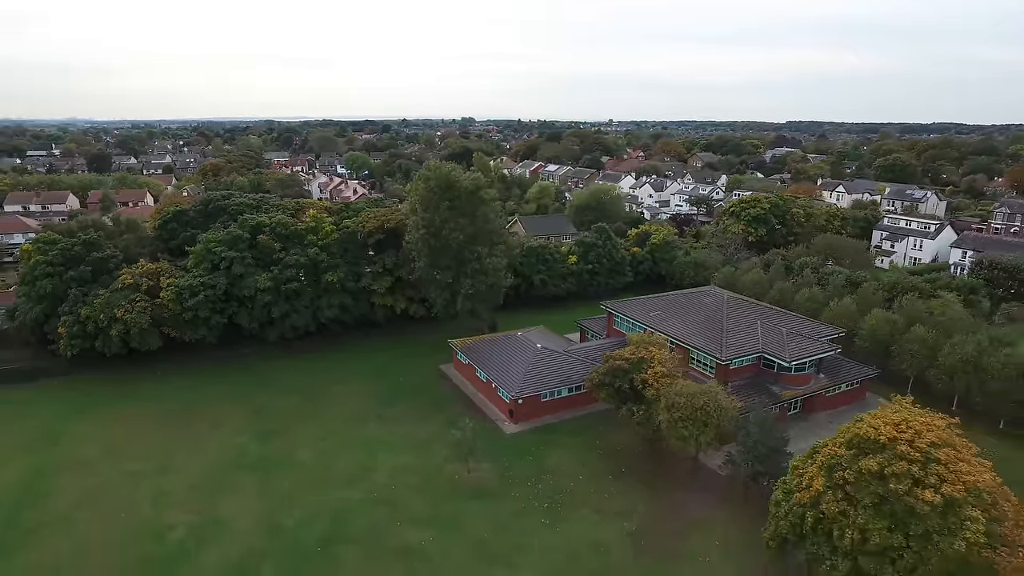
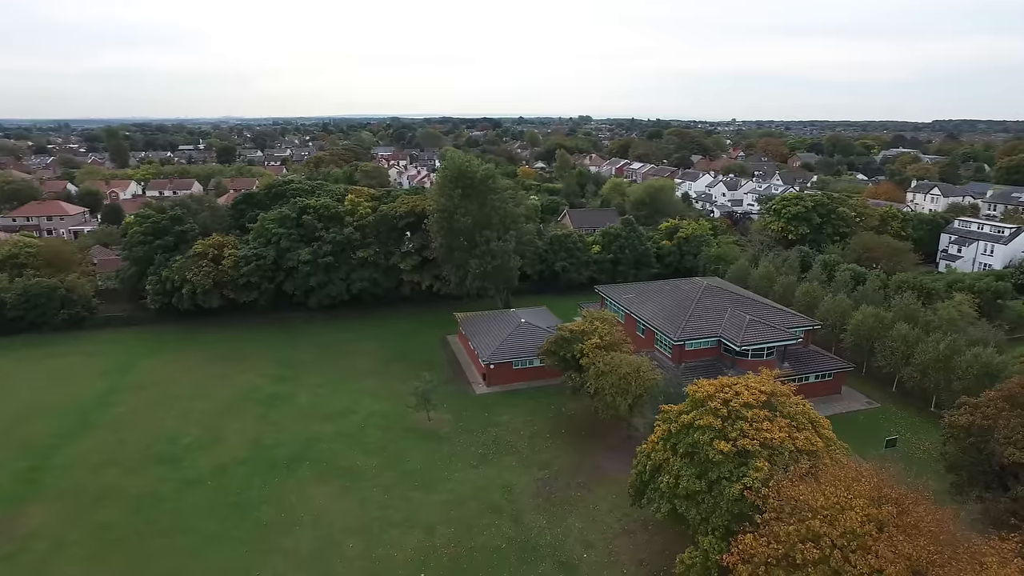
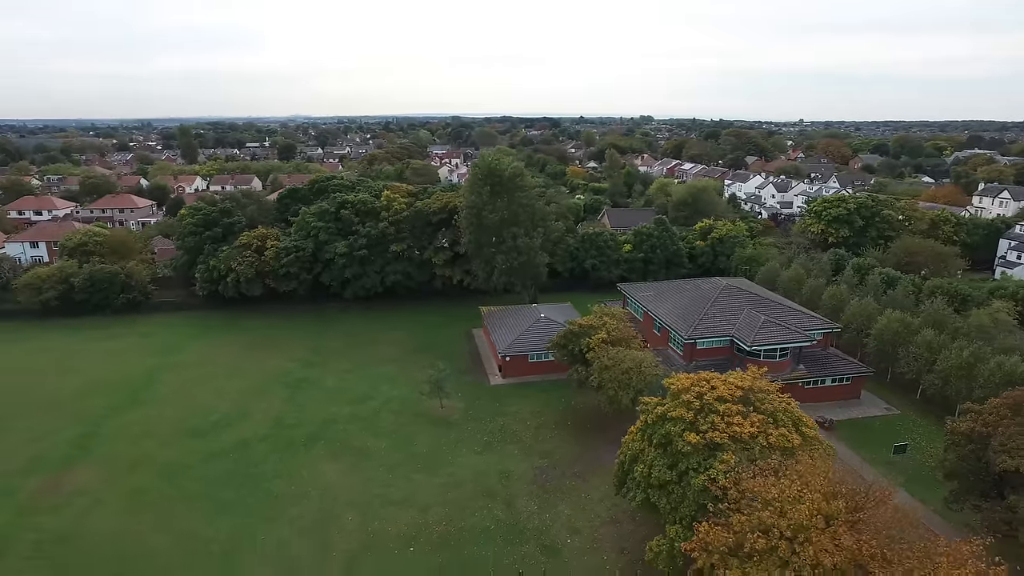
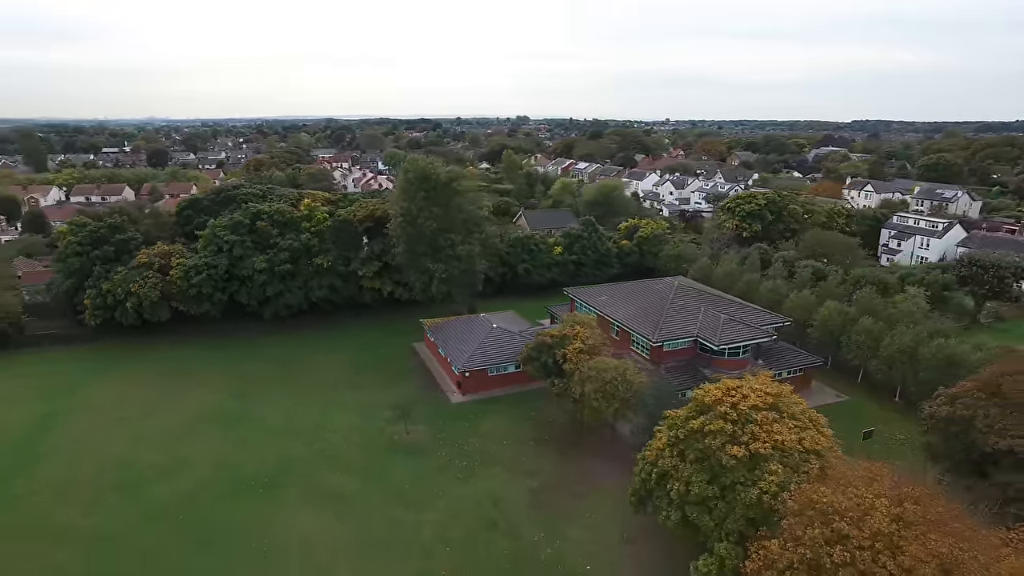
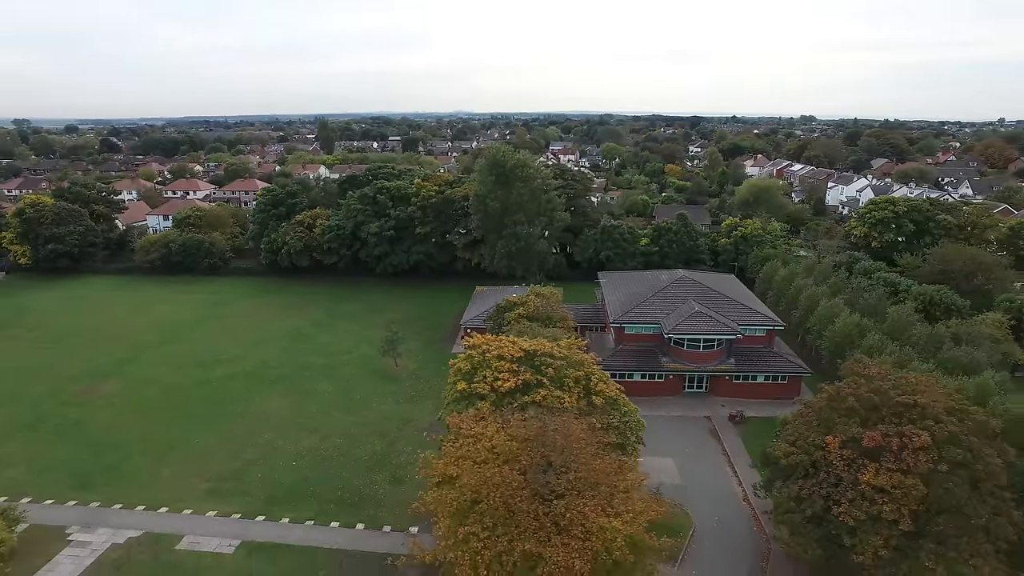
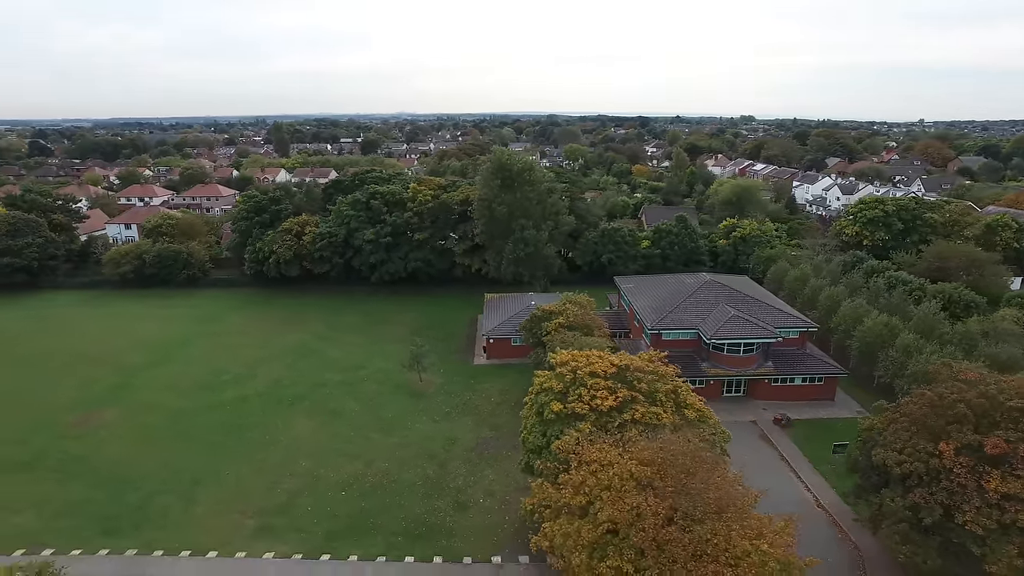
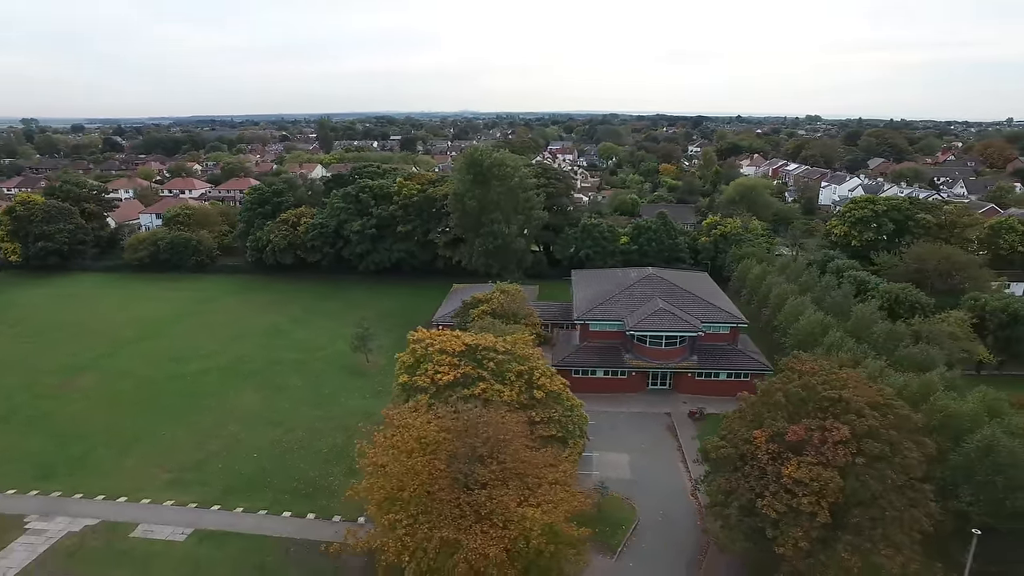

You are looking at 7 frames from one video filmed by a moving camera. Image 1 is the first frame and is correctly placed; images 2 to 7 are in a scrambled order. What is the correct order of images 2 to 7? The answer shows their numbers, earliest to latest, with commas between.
4, 2, 3, 6, 5, 7
